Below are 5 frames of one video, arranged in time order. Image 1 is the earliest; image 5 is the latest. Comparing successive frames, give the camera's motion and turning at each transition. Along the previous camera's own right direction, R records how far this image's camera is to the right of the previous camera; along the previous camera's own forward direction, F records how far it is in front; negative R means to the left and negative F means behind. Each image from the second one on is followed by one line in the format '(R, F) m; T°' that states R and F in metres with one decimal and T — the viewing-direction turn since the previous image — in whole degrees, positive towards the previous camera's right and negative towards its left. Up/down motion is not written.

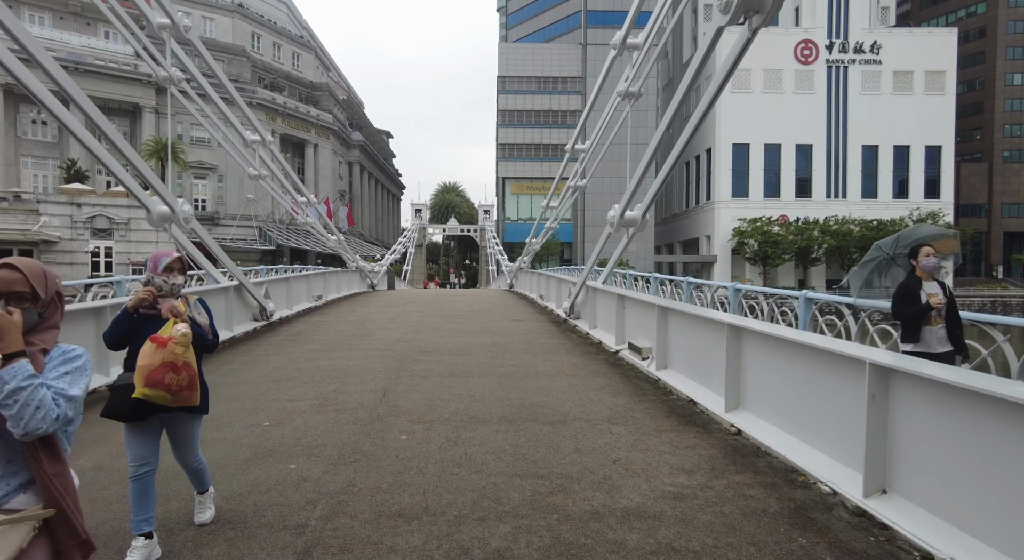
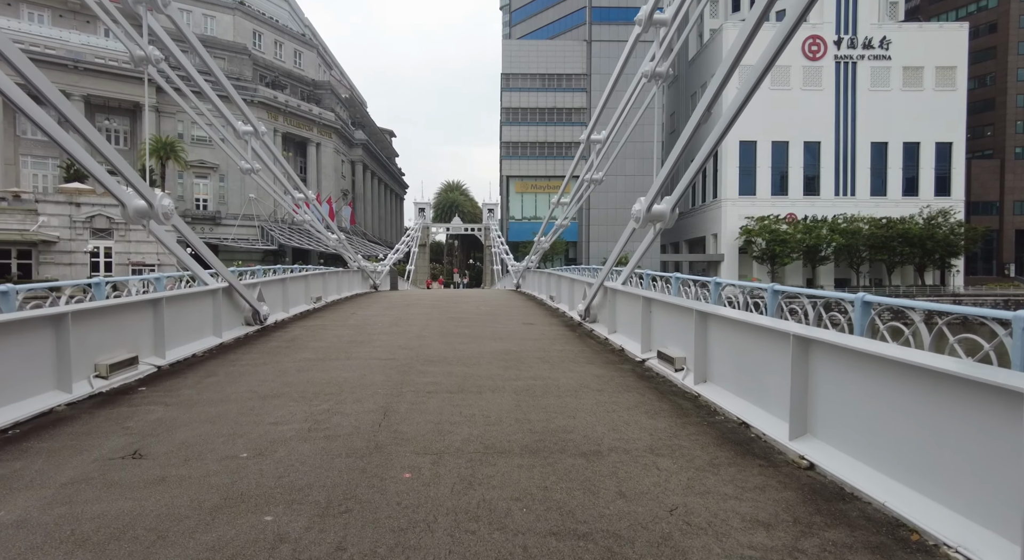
(-0.1, +0.8) m; 0°
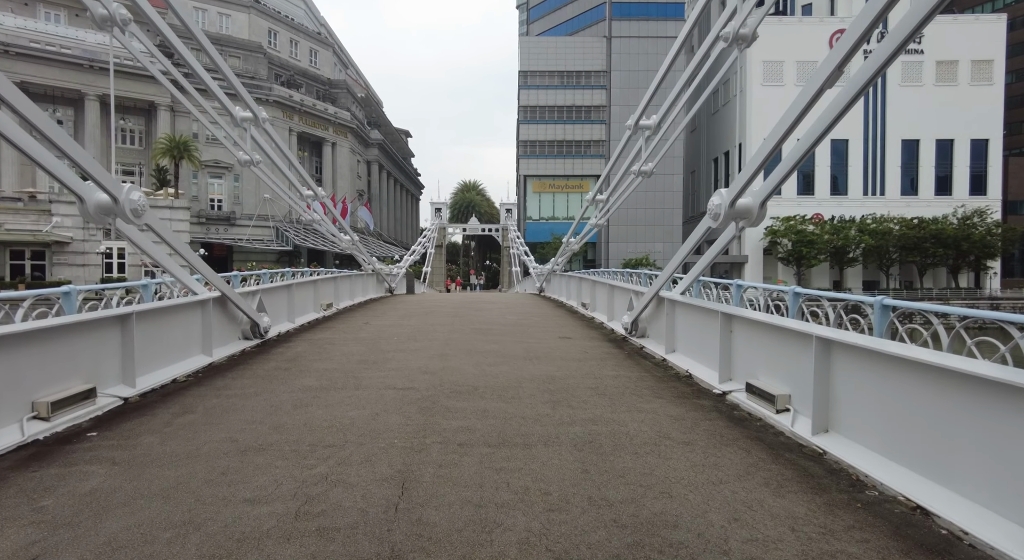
(-0.3, +1.4) m; -1°
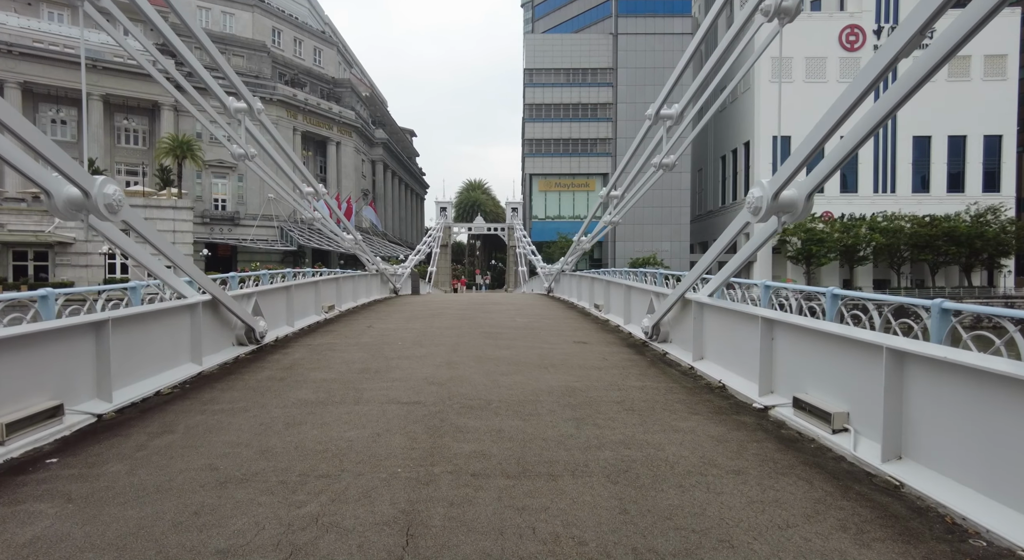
(-0.1, +0.6) m; -1°
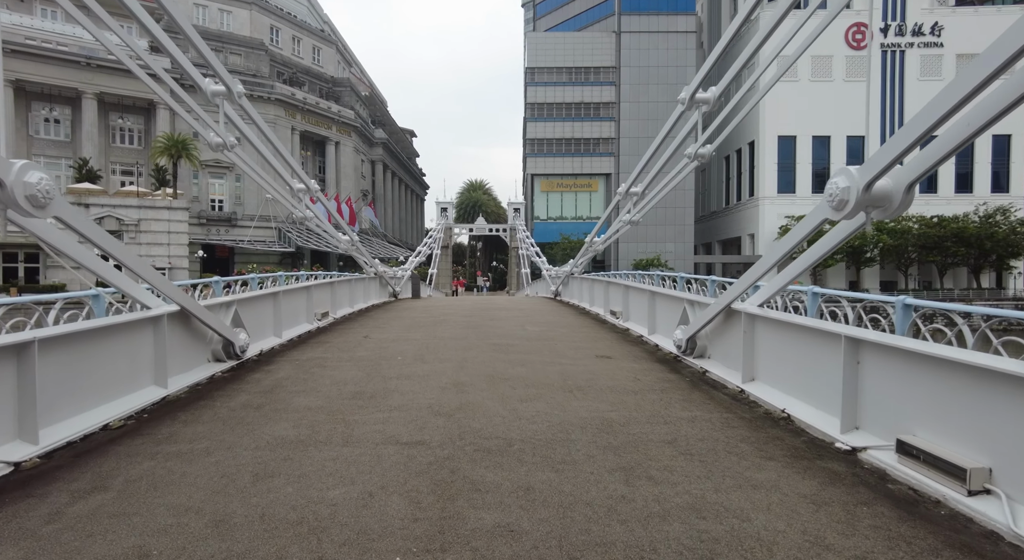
(-0.2, +1.0) m; 0°
